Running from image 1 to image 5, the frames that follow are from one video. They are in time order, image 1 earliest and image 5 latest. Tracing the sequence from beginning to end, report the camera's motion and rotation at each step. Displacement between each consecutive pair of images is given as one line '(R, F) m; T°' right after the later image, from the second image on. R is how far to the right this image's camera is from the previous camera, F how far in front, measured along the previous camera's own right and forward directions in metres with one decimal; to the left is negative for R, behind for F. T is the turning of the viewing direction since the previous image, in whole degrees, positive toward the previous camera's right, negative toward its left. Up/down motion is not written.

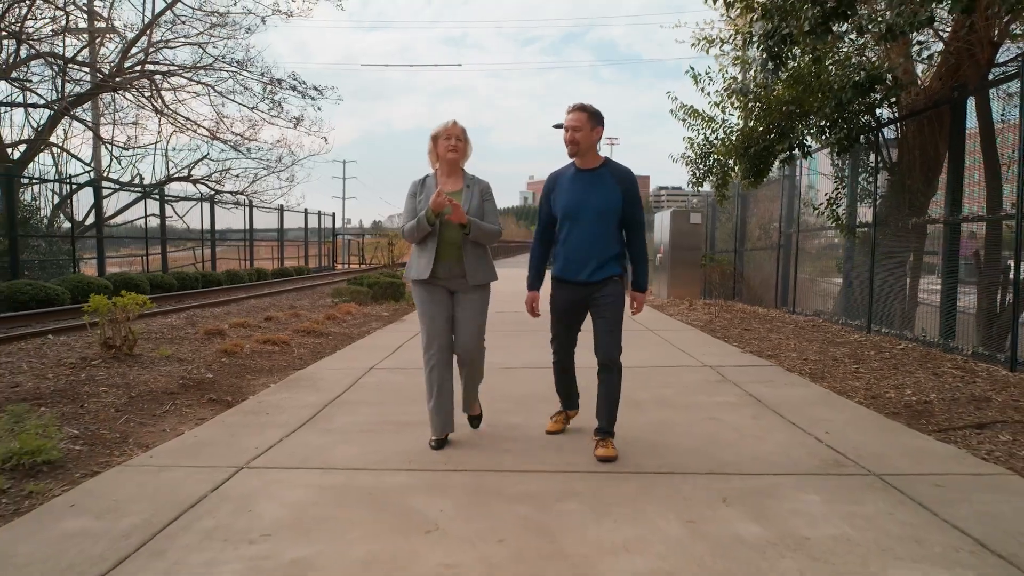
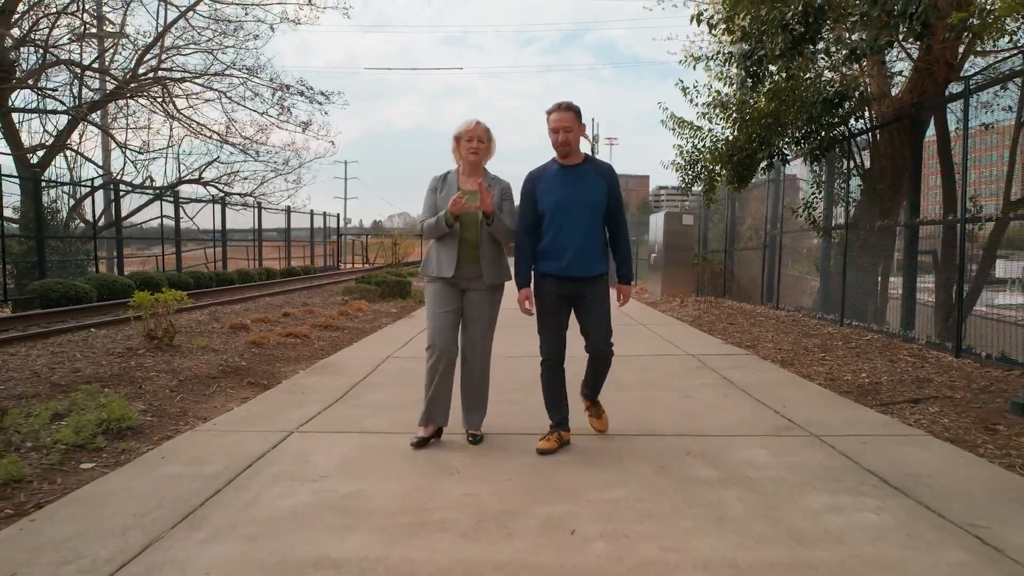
(0.0, -0.7) m; 0°
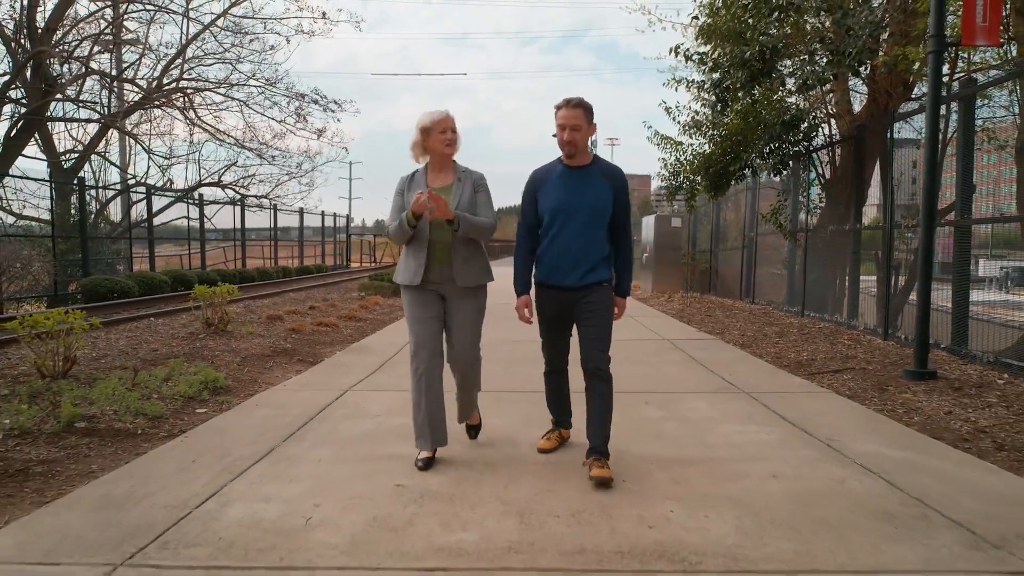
(0.0, -1.3) m; 0°
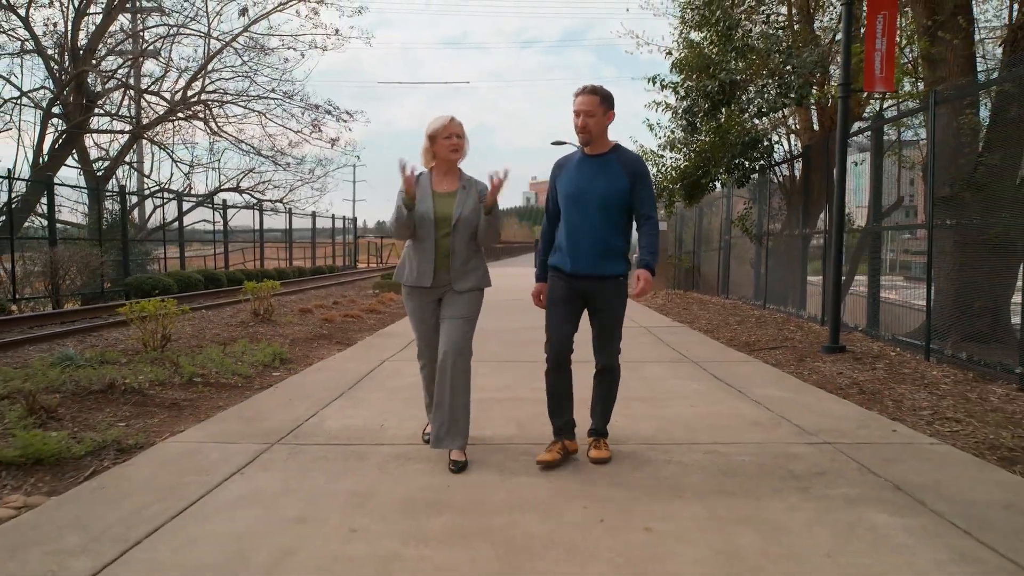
(0.0, -1.5) m; 0°
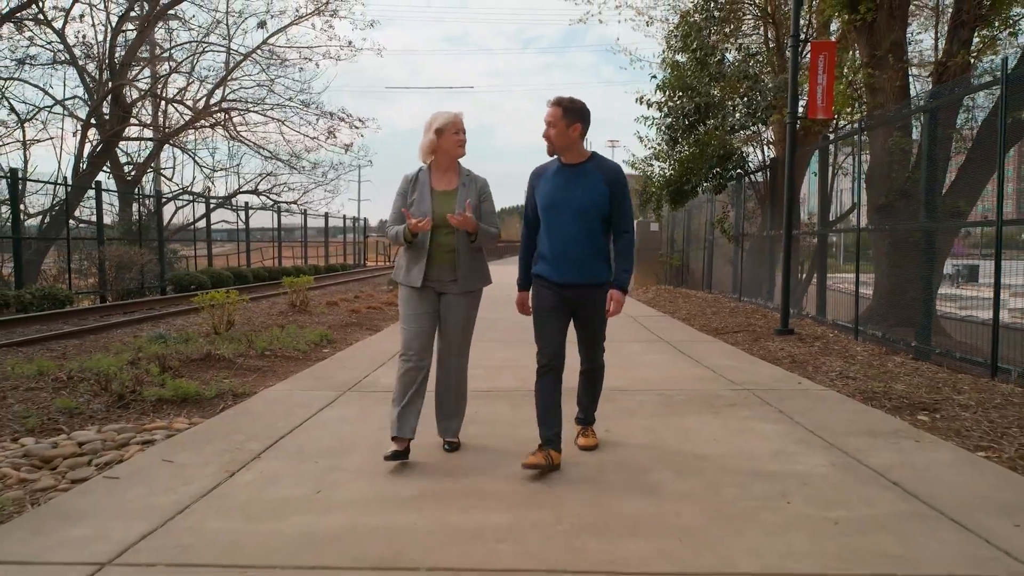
(0.0, -1.5) m; 0°
